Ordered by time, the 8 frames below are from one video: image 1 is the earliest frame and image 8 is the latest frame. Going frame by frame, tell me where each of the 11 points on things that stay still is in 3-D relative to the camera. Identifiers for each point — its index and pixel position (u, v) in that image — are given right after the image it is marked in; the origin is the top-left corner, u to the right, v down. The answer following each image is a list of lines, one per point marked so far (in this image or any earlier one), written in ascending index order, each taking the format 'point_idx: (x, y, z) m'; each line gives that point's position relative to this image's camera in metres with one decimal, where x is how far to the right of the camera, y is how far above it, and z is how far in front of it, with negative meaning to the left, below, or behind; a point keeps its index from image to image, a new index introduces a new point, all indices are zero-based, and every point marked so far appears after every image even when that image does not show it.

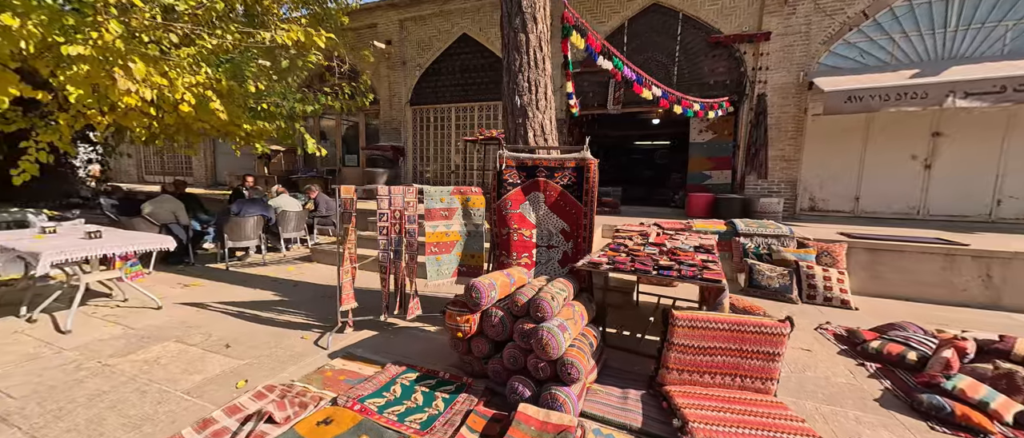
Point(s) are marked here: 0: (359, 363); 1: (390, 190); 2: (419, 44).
0: (-1.0, -1.0, +2.6) m
1: (-1.0, +0.2, +3.0) m
2: (-2.8, +4.9, +10.6) m
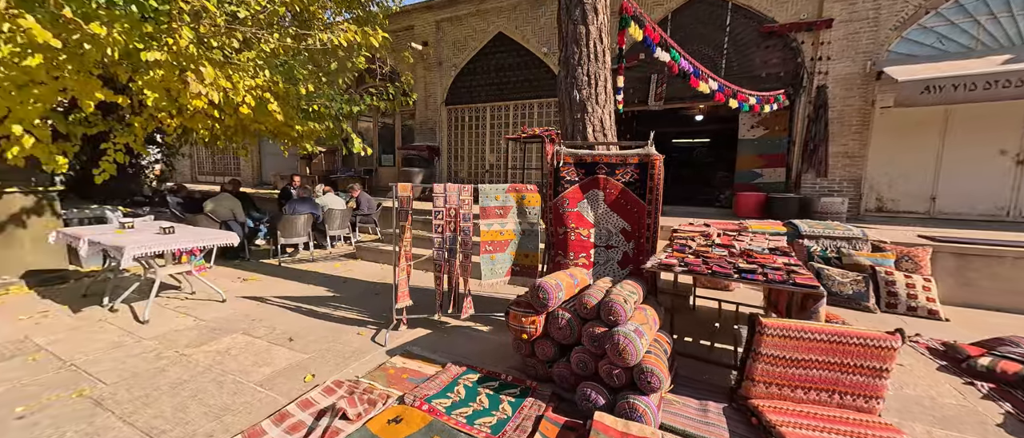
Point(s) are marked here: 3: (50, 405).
0: (-0.6, -1.0, +2.6) m
1: (-0.5, +0.3, +3.0) m
2: (-1.8, +5.0, +10.7) m
3: (-2.7, -1.1, +2.2) m
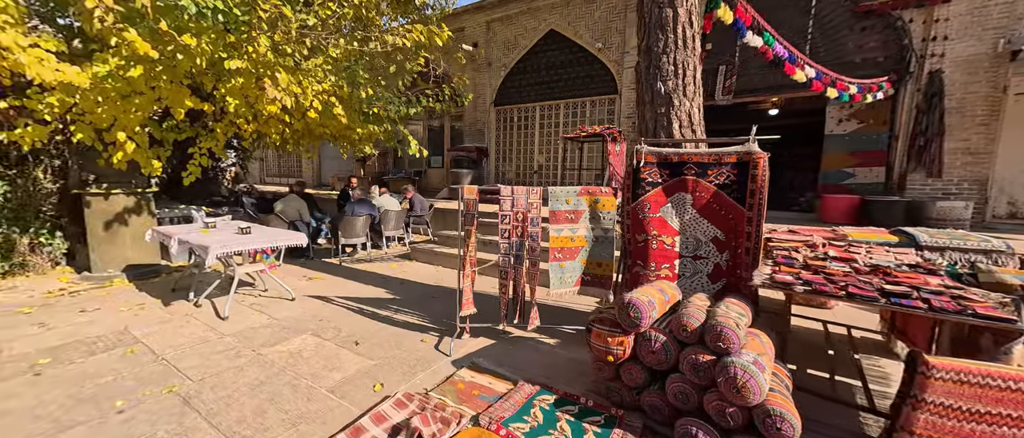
0: (-0.2, -1.0, +2.4) m
1: (0.0, +0.2, +2.9) m
2: (-0.3, +4.9, +10.6) m
3: (-2.2, -1.1, +2.3) m
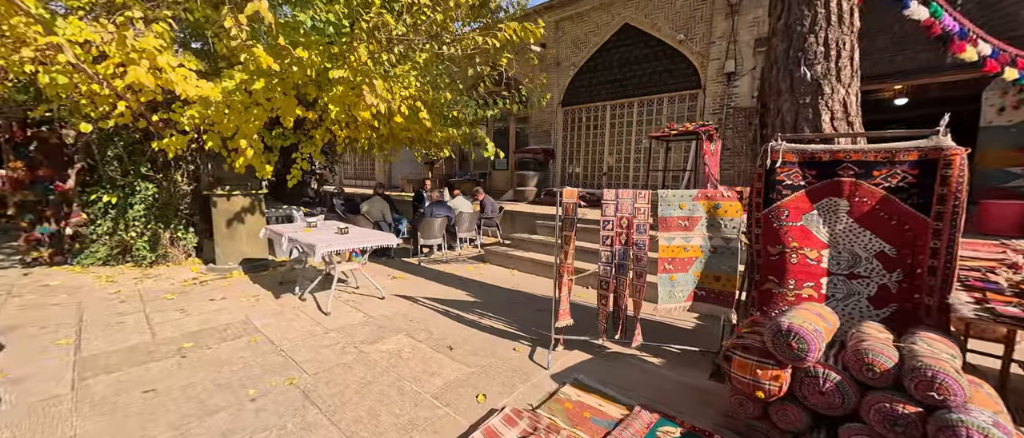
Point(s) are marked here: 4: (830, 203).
0: (+0.5, -1.1, +2.2) m
1: (+0.7, +0.2, +2.6) m
2: (+1.8, +4.9, +10.4) m
3: (-1.6, -1.1, +2.4) m
4: (+1.8, +0.1, +2.1) m
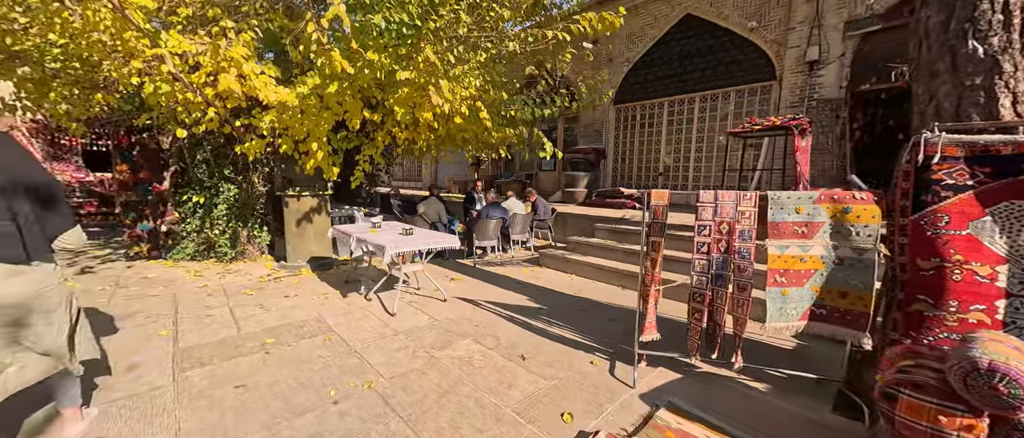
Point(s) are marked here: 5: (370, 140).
0: (+1.0, -1.1, +2.0) m
1: (+1.3, +0.1, +2.3) m
2: (+3.3, +4.8, +9.9) m
3: (-1.0, -1.1, +2.4) m
4: (+2.3, 0.0, +1.7) m
5: (-2.4, +1.3, +6.3) m
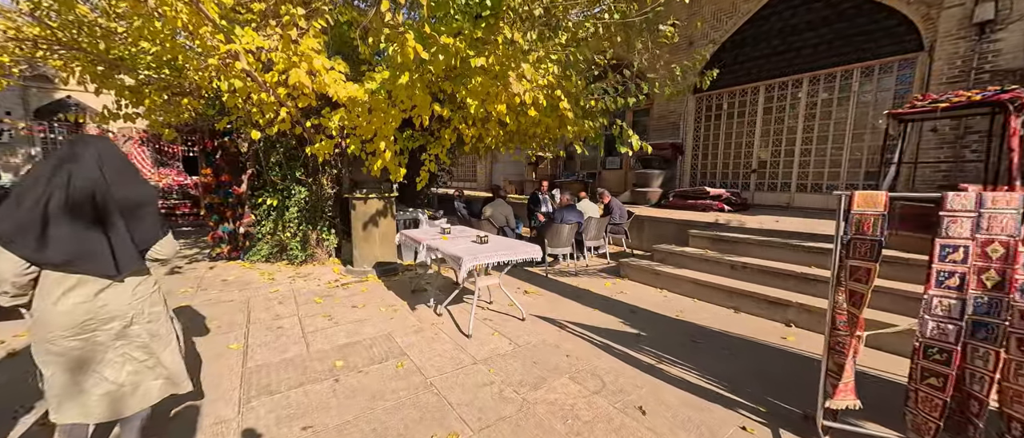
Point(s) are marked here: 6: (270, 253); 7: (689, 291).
0: (+1.5, -1.2, +1.2) m
1: (+1.9, +0.1, +1.5) m
2: (+4.9, +4.7, +8.7) m
3: (-0.4, -1.2, +1.9) m
4: (+2.8, 0.0, +0.7) m
5: (-1.2, +1.3, +5.9) m
6: (-4.2, -0.6, +6.6) m
7: (+2.1, -0.8, +4.4) m
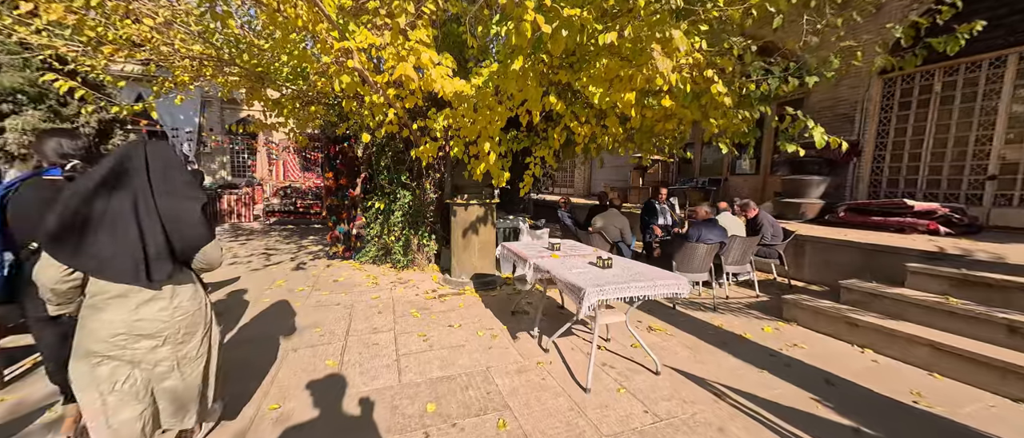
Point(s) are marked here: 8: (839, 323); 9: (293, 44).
0: (+1.8, -1.3, -0.1) m
1: (+2.3, -0.1, +0.2) m
2: (+7.2, +4.3, +6.5) m
3: (+0.1, -1.3, +1.1) m
4: (+3.0, -0.2, -0.8) m
5: (+0.5, +1.1, +5.2) m
6: (-2.4, -0.7, +6.6) m
7: (+3.2, -1.1, +2.9) m
8: (+3.1, -1.0, +3.6) m
9: (-2.7, +2.1, +4.5) m
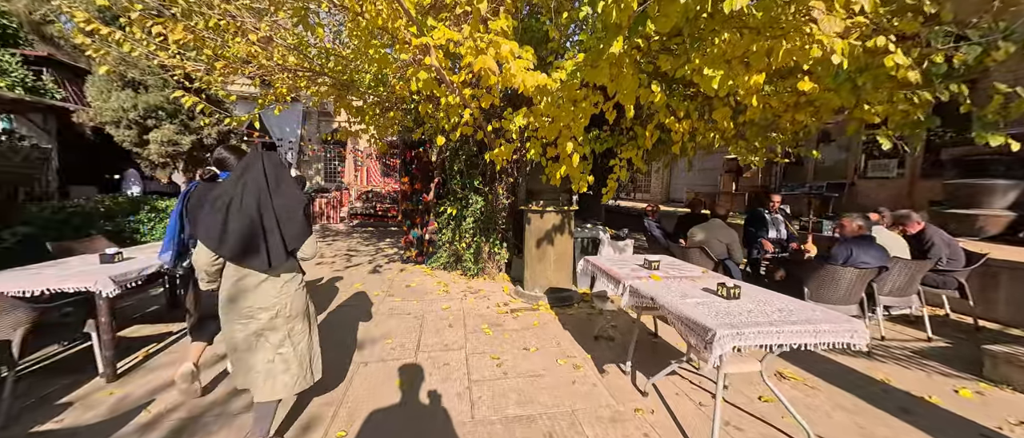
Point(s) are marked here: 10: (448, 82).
0: (+1.9, -1.4, -0.9) m
1: (+2.4, -0.2, -0.7) m
2: (+8.4, +4.0, +4.6) m
3: (+0.4, -1.3, +0.5) m
4: (+2.9, -0.3, -1.8) m
5: (+1.5, +1.0, +4.6) m
6: (-1.1, -0.8, +6.4) m
7: (+3.7, -1.2, +1.8) m
8: (+3.8, -1.1, +2.4) m
9: (-1.7, +2.0, +4.4) m
10: (-0.7, +1.4, +3.9) m
